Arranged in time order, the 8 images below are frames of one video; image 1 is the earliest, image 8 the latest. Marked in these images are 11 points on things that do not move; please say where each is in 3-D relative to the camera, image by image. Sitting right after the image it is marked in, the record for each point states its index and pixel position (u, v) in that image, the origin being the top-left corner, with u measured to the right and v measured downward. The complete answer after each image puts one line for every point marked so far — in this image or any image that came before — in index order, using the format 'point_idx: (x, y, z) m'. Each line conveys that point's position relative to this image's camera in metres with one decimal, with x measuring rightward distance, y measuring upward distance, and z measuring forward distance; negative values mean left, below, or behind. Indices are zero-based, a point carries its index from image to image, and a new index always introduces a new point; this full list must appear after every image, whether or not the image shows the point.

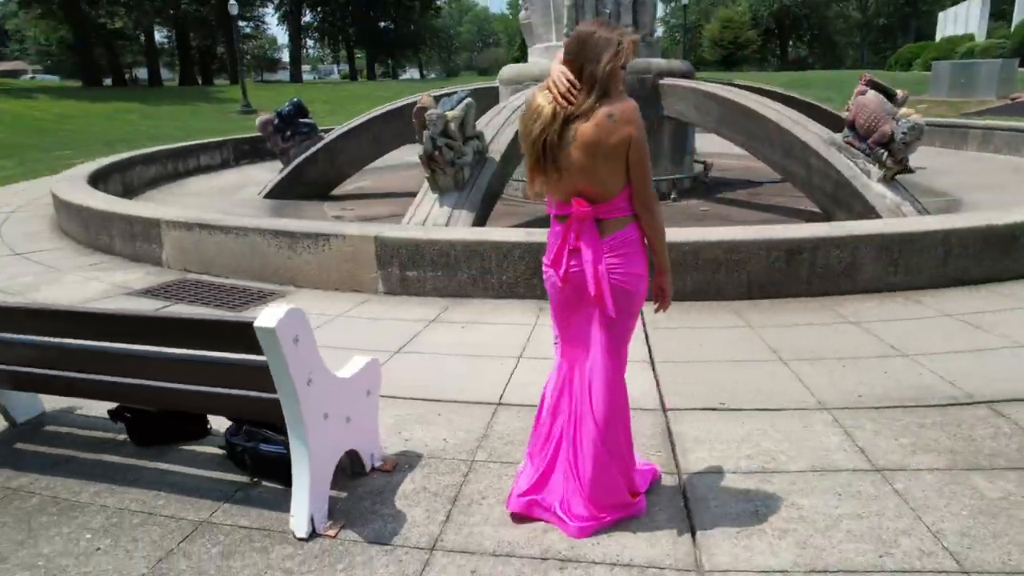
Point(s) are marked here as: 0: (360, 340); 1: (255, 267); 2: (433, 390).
0: (-1.0, -0.3, +4.9) m
1: (-2.1, +0.2, +6.2) m
2: (-0.4, -0.5, +4.1) m
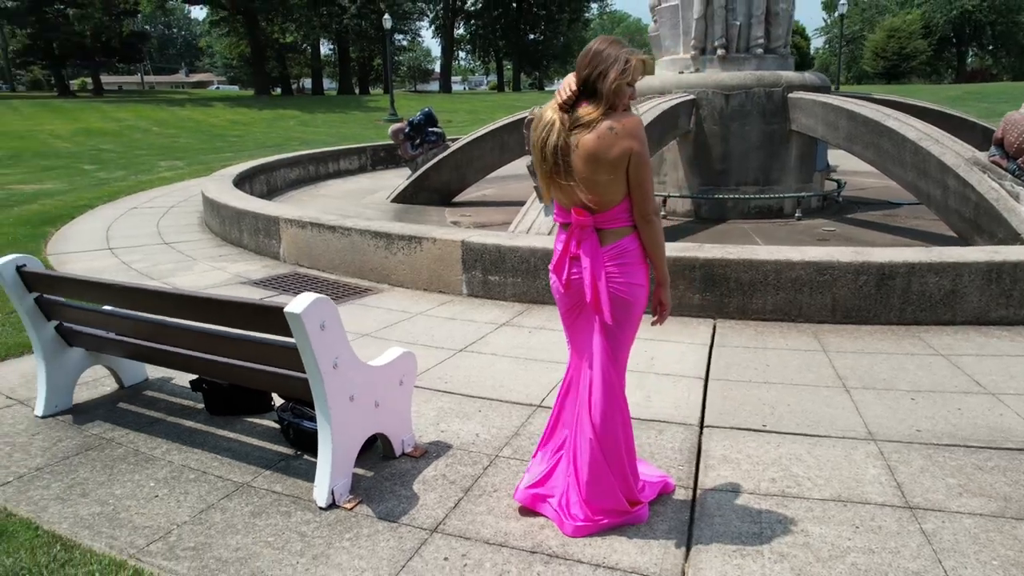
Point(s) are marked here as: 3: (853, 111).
0: (-0.6, -0.3, +5.2) m
1: (-1.4, +0.2, +6.7) m
2: (-0.2, -0.6, +4.3) m
3: (+4.1, +2.1, +9.0) m
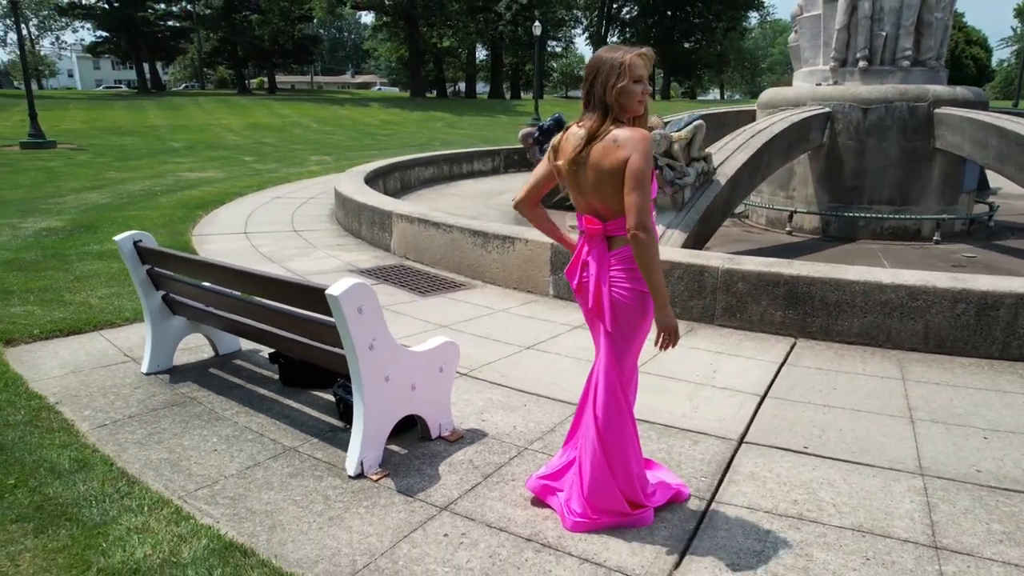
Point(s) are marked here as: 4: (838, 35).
0: (0.0, -0.3, +5.4) m
1: (-0.5, +0.3, +7.1) m
2: (+0.1, -0.6, +4.4) m
3: (+5.4, +1.8, +8.3) m
4: (+4.3, +3.3, +9.8) m
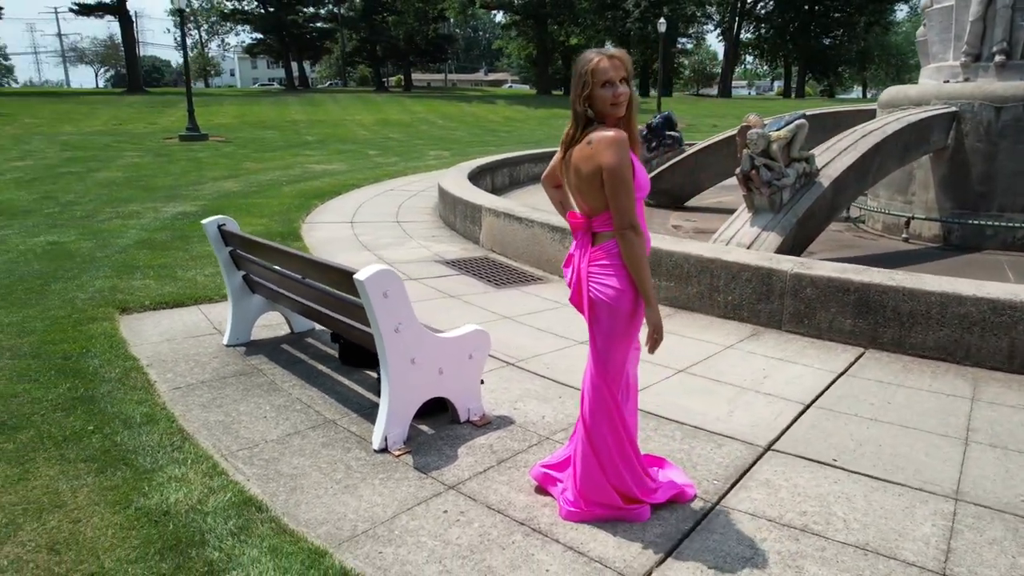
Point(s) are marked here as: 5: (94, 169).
0: (+0.4, -0.3, +5.5) m
1: (+0.2, +0.3, +7.2) m
2: (+0.4, -0.5, +4.5) m
3: (+6.3, +1.6, +7.4) m
4: (+5.6, +3.2, +9.1) m
5: (-6.7, +1.9, +12.0) m
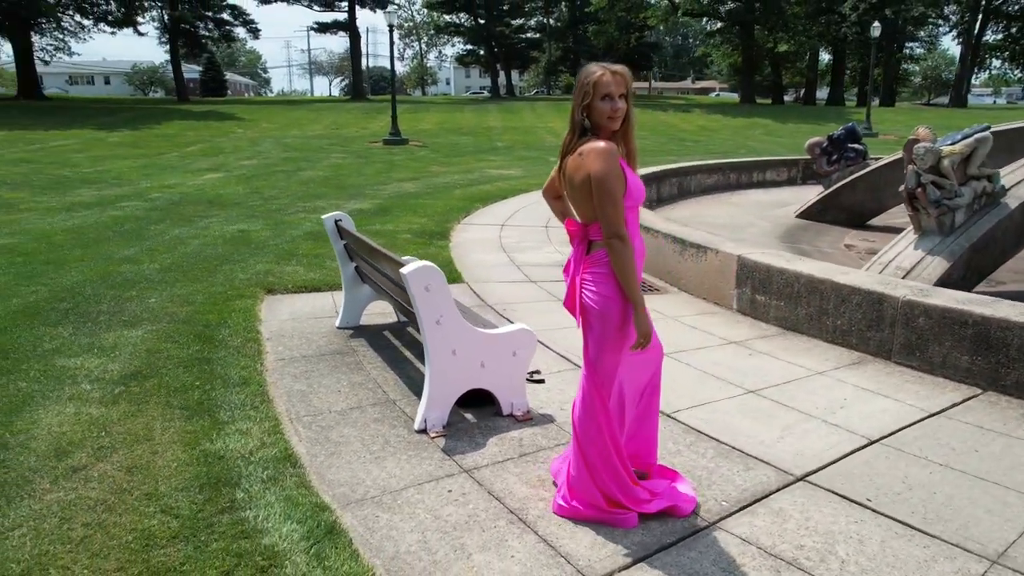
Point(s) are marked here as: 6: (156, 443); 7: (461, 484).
0: (+1.0, -0.4, +5.5) m
1: (+1.4, +0.2, +7.2) m
2: (+0.8, -0.6, +4.5) m
3: (+7.4, +1.0, +5.7) m
4: (+7.2, +2.6, +7.6) m
5: (-3.8, +2.1, +13.6) m
6: (-1.7, -0.7, +3.5) m
7: (-0.2, -0.9, +3.4) m
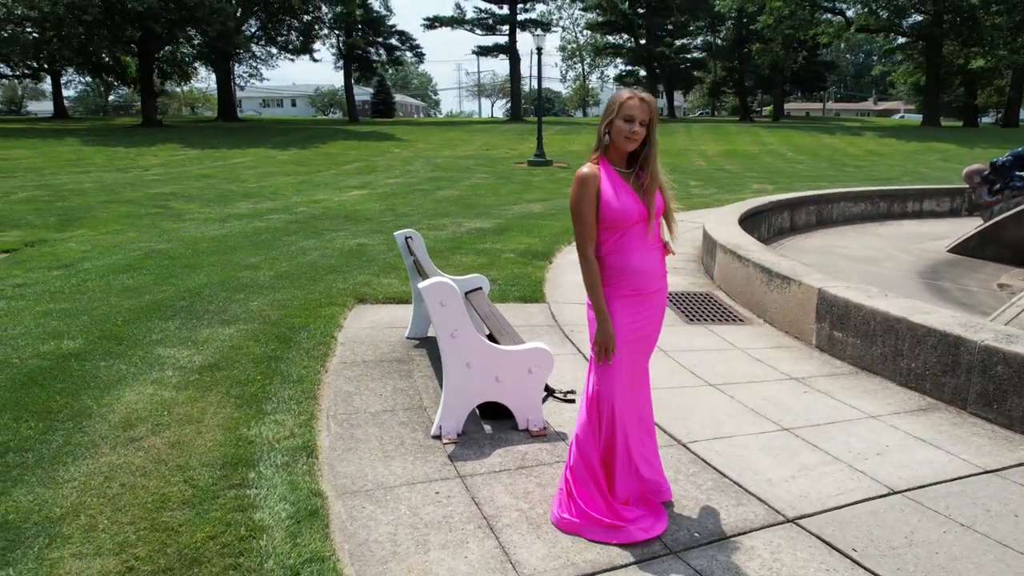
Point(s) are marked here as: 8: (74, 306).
0: (+1.4, -0.6, +5.4) m
1: (+2.2, -0.1, +7.0) m
2: (+0.9, -0.8, +4.5) m
3: (+7.7, +0.5, +4.2) m
4: (+8.1, +2.1, +6.1) m
5: (-1.4, +1.9, +14.4) m
6: (-1.7, -0.7, +4.1) m
7: (-0.3, -1.0, +3.6) m
8: (-3.5, -0.2, +5.9) m
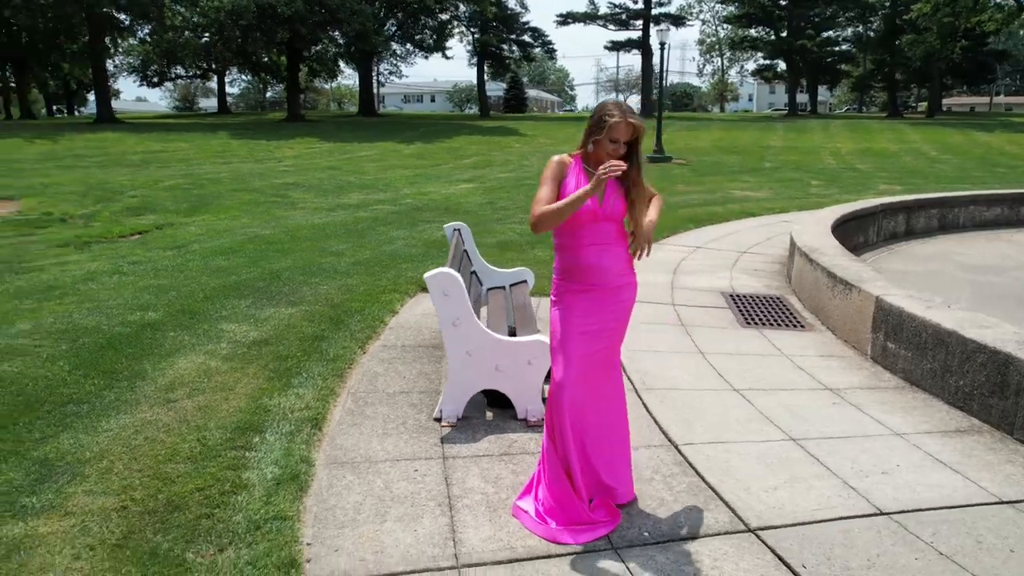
0: (+1.6, -0.6, +5.2) m
1: (+2.7, -0.1, +6.6) m
2: (+1.0, -0.8, +4.5) m
3: (+7.6, +0.2, +2.8) m
4: (+8.4, +1.8, +4.6) m
5: (+0.7, +2.0, +14.6) m
6: (-1.7, -0.6, +4.5) m
7: (-0.4, -0.9, +3.8) m
8: (-3.1, 0.0, +6.7) m
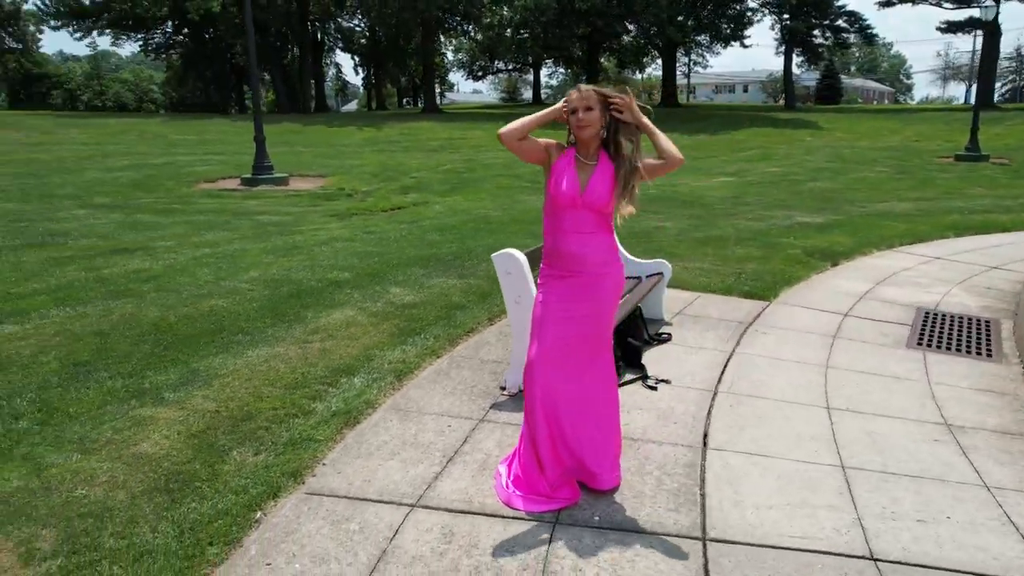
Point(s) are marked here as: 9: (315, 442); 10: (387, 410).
0: (+2.2, -0.7, +4.7) m
1: (+3.8, -0.3, +5.5) m
2: (+1.2, -0.8, +4.3) m
3: (+6.7, -0.4, 0.0) m
4: (+8.3, +1.0, +1.3) m
5: (+5.5, +1.9, +13.5) m
6: (-1.1, -0.4, +5.4) m
7: (-0.3, -0.8, +4.3) m
8: (-1.4, +0.4, +7.9) m
9: (-1.0, -0.8, +4.0) m
10: (-0.7, -0.7, +4.4) m
